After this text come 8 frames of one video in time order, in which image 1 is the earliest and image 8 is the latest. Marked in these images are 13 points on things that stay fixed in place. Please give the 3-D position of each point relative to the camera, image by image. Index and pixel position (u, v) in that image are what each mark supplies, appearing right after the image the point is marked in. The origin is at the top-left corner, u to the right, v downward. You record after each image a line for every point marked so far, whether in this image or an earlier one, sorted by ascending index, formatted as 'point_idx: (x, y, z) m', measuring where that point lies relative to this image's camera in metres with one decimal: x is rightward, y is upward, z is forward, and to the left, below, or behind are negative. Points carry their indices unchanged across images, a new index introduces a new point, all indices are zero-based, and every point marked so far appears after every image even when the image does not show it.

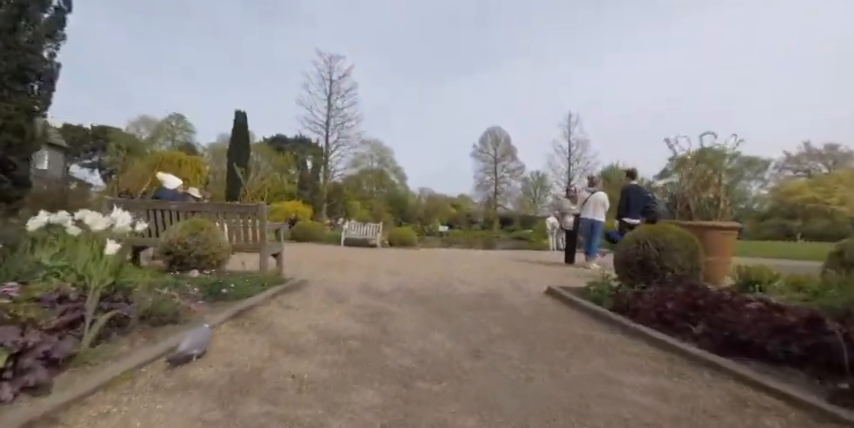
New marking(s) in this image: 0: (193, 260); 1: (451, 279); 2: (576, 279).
0: (-2.8, -0.6, +5.0) m
1: (+0.4, -1.0, +6.6) m
2: (+2.4, -1.1, +6.7) m
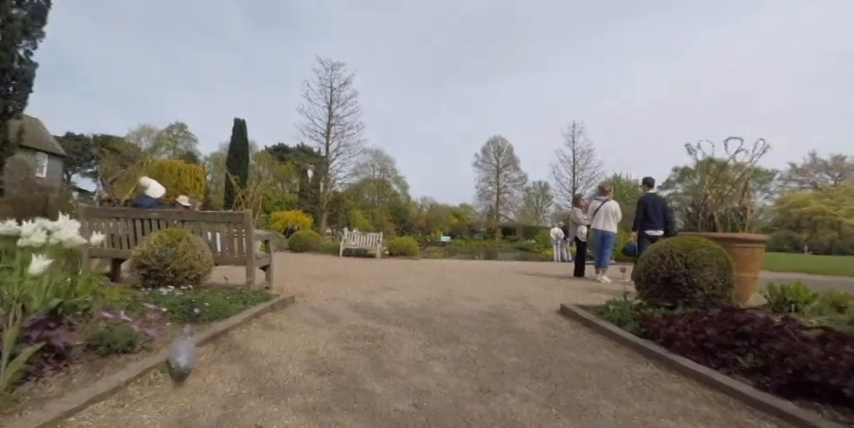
0: (-2.8, -0.7, +4.5) m
1: (+0.4, -1.2, +6.1) m
2: (+2.4, -1.2, +6.2) m
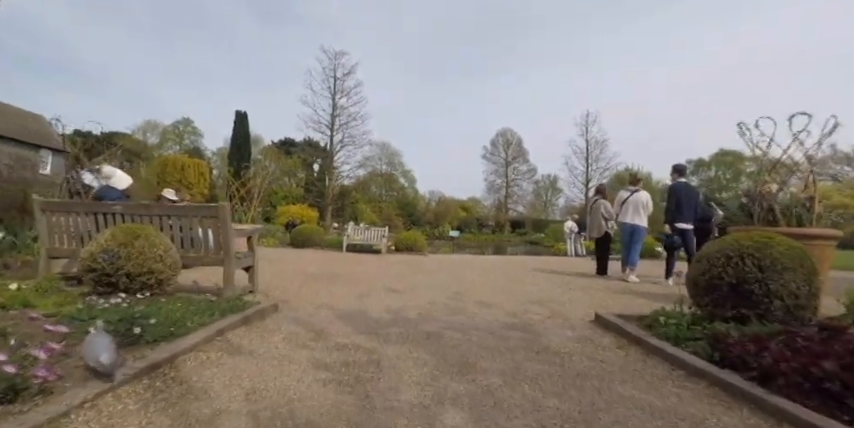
0: (-2.7, -0.6, +3.8) m
1: (+0.5, -1.1, +5.3) m
2: (+2.5, -1.1, +5.3) m
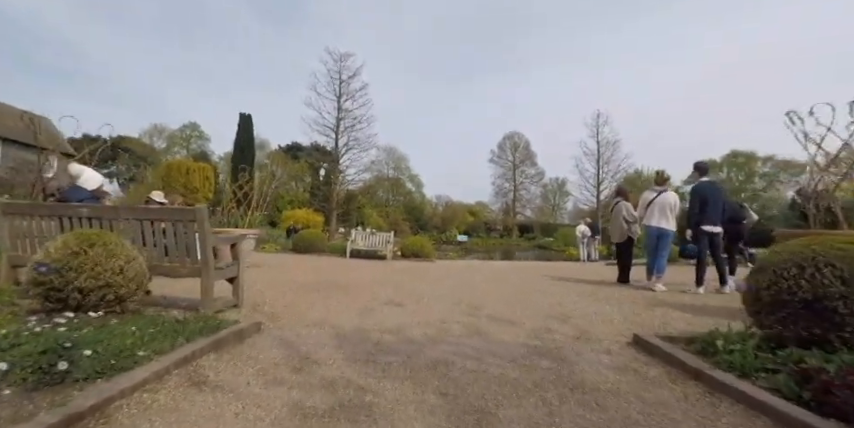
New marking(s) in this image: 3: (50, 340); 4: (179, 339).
0: (-2.7, -0.6, +3.2) m
1: (+0.6, -1.1, +4.6) m
2: (+2.6, -1.2, +4.7) m
3: (-2.1, -0.7, +2.4) m
4: (-1.7, -0.9, +2.9) m
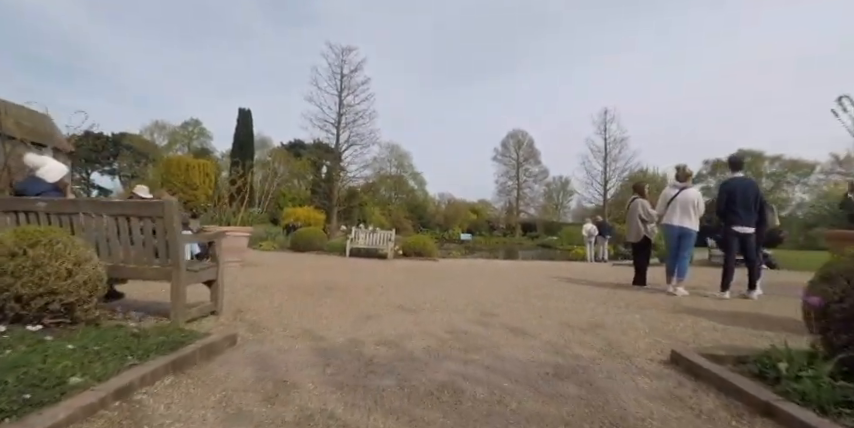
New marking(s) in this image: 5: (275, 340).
0: (-2.7, -0.6, +2.7) m
1: (+0.6, -1.1, +4.1) m
2: (+2.6, -1.1, +4.1) m
3: (-2.1, -0.7, +1.9) m
4: (-1.7, -0.8, +2.4) m
5: (-1.2, -1.0, +3.4) m
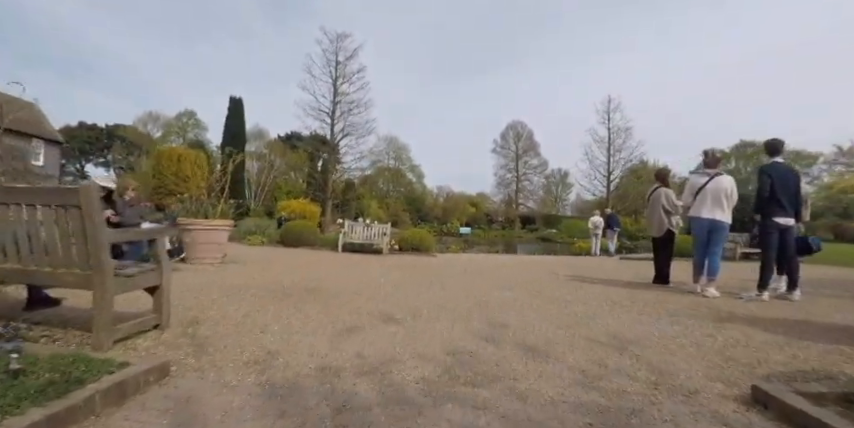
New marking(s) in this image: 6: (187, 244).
0: (-2.7, -0.5, +1.9) m
1: (+0.6, -1.0, +3.3) m
2: (+2.6, -1.0, +3.4) m
3: (-2.1, -0.6, +1.1) m
4: (-1.7, -0.8, +1.6) m
5: (-1.2, -0.9, +2.6) m
6: (-4.8, -0.6, +8.4) m
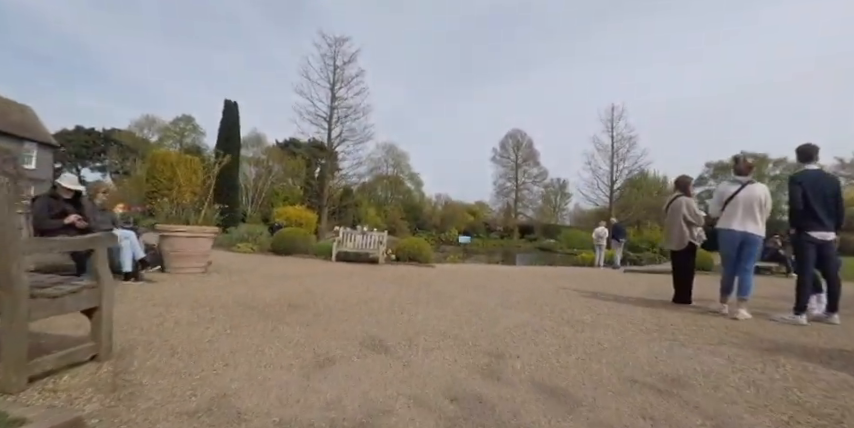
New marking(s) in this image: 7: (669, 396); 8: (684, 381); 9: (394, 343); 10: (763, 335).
0: (-2.7, -0.5, +1.3) m
1: (+0.6, -1.1, +2.7) m
2: (+2.6, -1.1, +2.8) m
3: (-2.1, -0.6, +0.5) m
4: (-1.7, -0.8, +1.0) m
5: (-1.2, -1.0, +2.0) m
6: (-4.8, -0.7, +7.8) m
7: (+1.5, -1.1, +2.5) m
8: (+1.7, -1.1, +2.8) m
9: (-0.3, -1.0, +3.4) m
10: (+3.4, -1.2, +4.3) m
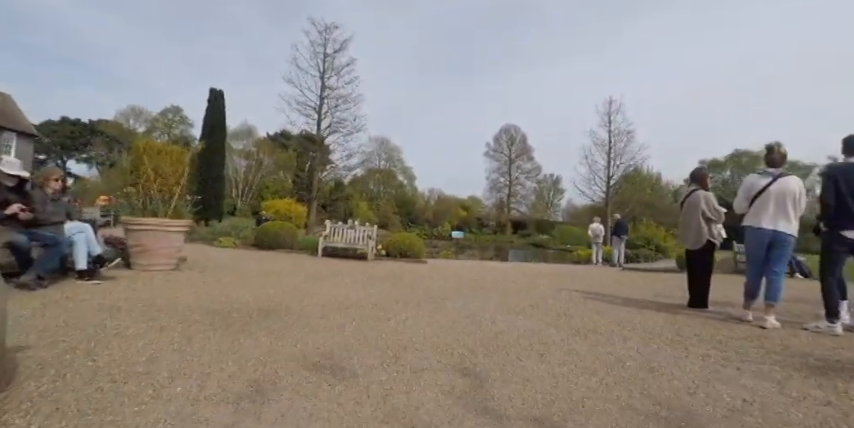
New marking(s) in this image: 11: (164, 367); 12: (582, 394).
0: (-2.7, -0.5, +0.6) m
1: (+0.5, -1.0, +2.1) m
2: (+2.5, -1.1, +2.2) m
3: (-2.2, -0.6, -0.2) m
4: (-1.8, -0.7, +0.4) m
5: (-1.3, -0.9, +1.3) m
6: (-5.0, -0.6, +7.1) m
7: (+1.4, -1.1, +1.9) m
8: (+1.7, -1.1, +2.3) m
9: (-0.3, -1.0, +2.8) m
10: (+3.3, -1.2, +3.7) m
11: (-1.6, -0.9, +2.6) m
12: (+0.9, -1.1, +2.5) m
